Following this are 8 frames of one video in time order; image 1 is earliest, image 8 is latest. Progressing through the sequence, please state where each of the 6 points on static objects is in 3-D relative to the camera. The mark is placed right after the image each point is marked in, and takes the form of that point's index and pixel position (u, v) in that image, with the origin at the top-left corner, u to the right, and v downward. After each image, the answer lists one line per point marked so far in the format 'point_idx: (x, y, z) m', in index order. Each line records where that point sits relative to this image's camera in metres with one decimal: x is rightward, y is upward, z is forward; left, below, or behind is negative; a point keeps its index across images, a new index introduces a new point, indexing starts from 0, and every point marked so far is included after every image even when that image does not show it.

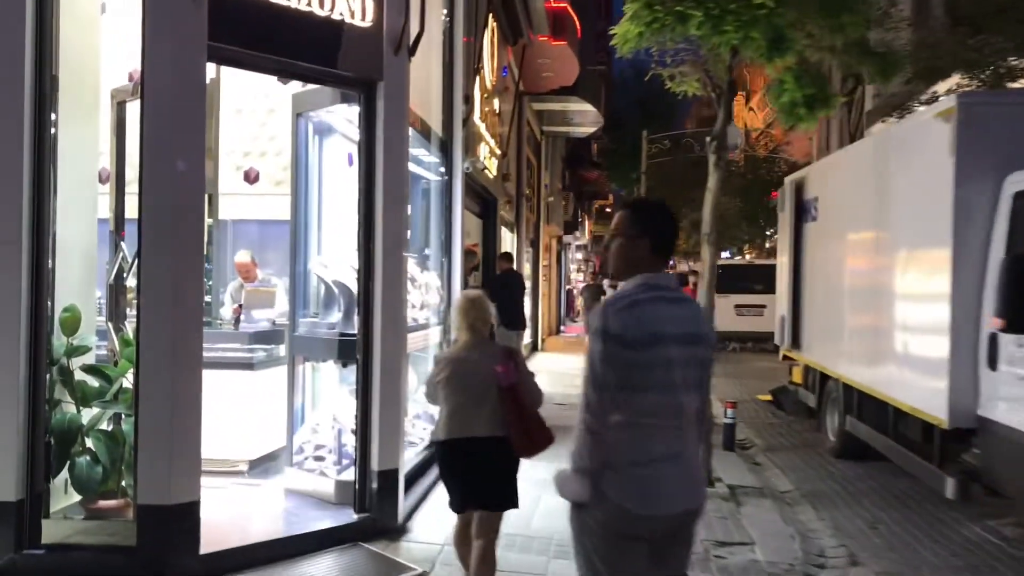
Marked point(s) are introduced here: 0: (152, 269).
0: (-1.9, +0.1, +4.6) m
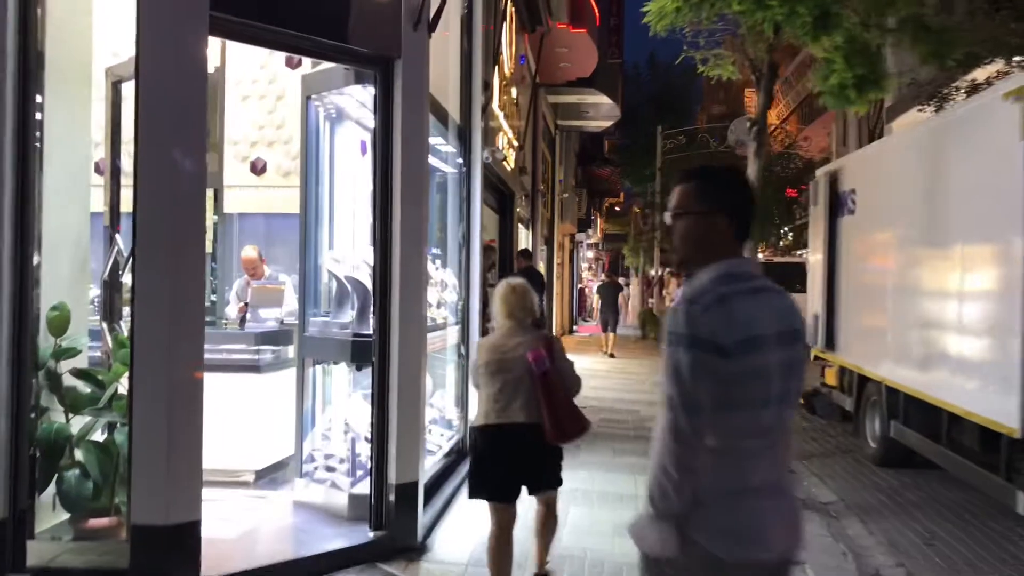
0: (-1.7, +0.1, +4.2) m
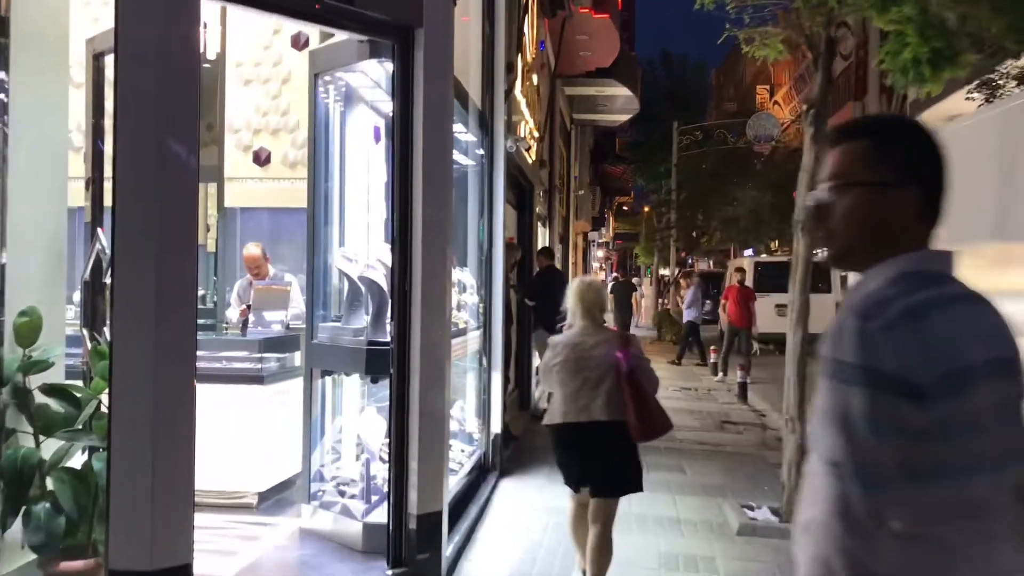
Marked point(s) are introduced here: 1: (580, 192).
0: (-1.5, +0.1, +3.5) m
1: (+1.5, +2.1, +19.2) m
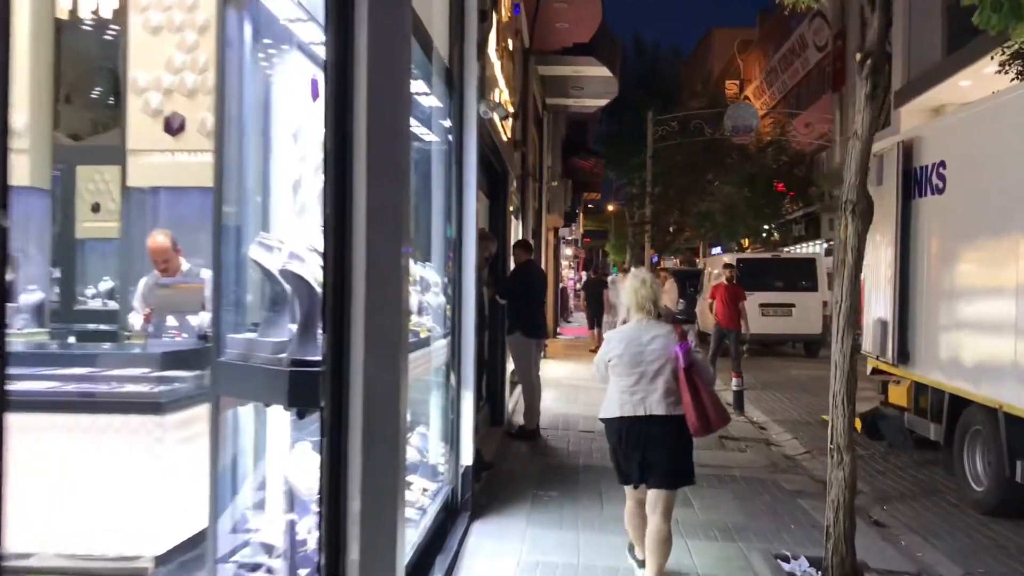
0: (-1.6, +0.1, +2.1) m
1: (+0.8, +2.2, +17.9) m
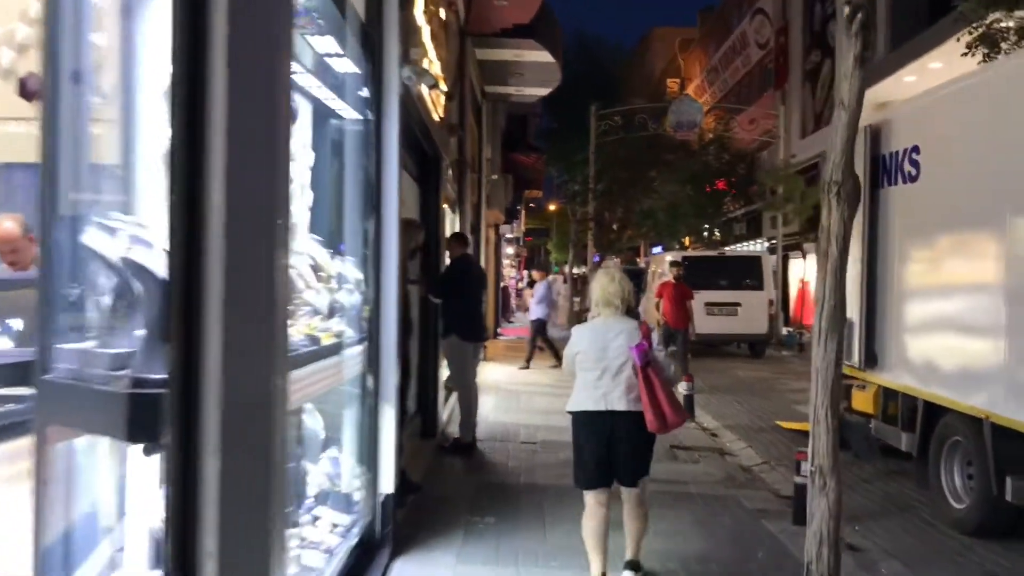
0: (-1.7, +0.1, +1.2) m
1: (-0.4, +2.2, +17.1) m
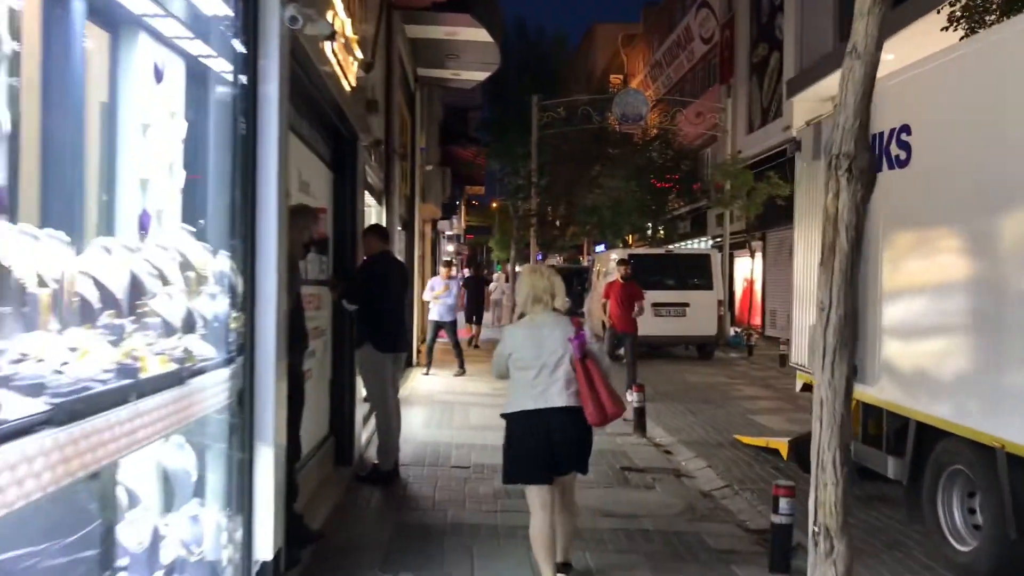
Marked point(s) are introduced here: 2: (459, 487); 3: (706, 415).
0: (-1.8, +0.1, 0.0) m
1: (-1.5, +2.2, +16.0) m
2: (-0.4, -1.5, +6.8) m
3: (+2.4, -1.6, +10.8) m
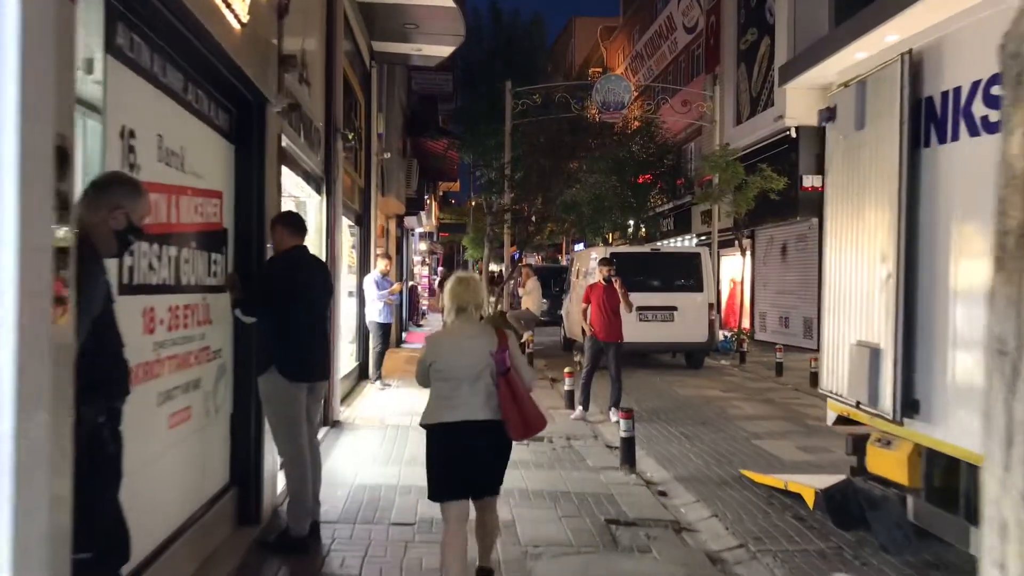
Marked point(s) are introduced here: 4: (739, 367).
0: (-2.0, +0.1, -1.6) m
1: (-2.0, +2.1, +14.3) m
2: (-0.7, -1.6, +5.2) m
3: (+2.0, -1.6, +9.3) m
4: (+4.2, -1.5, +16.2) m
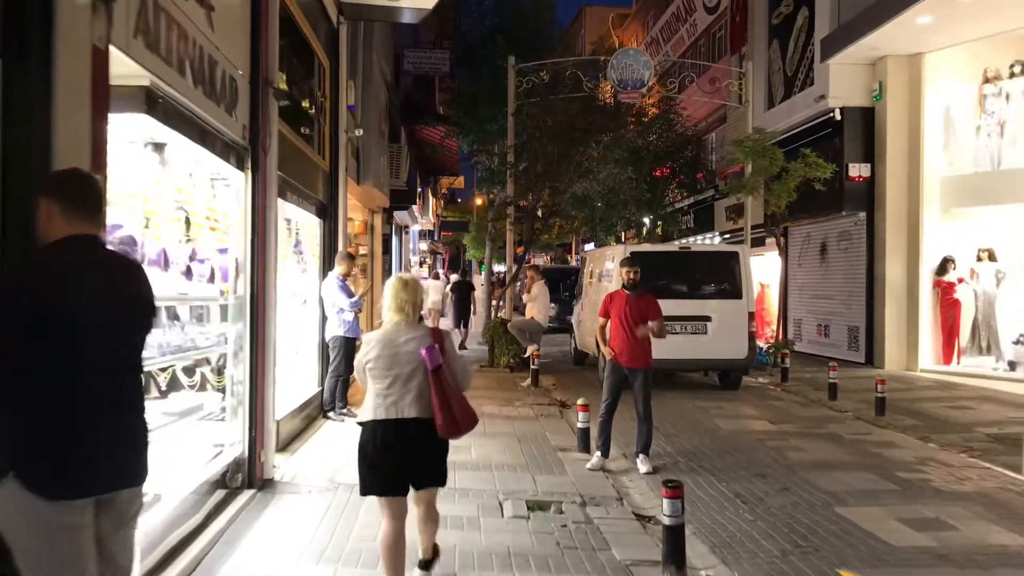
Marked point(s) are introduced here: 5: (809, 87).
0: (-2.1, 0.0, -4.1) m
1: (-2.0, +2.1, +11.9) m
2: (-0.8, -1.7, +2.8) m
3: (+2.0, -1.7, +6.8) m
4: (+4.2, -1.5, +13.7) m
5: (+6.2, +4.2, +18.3) m
